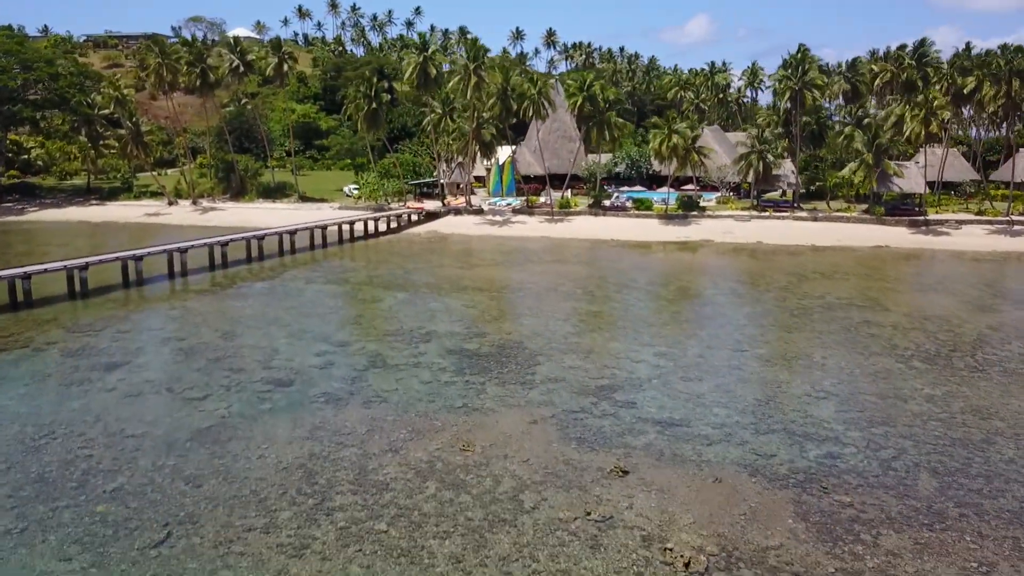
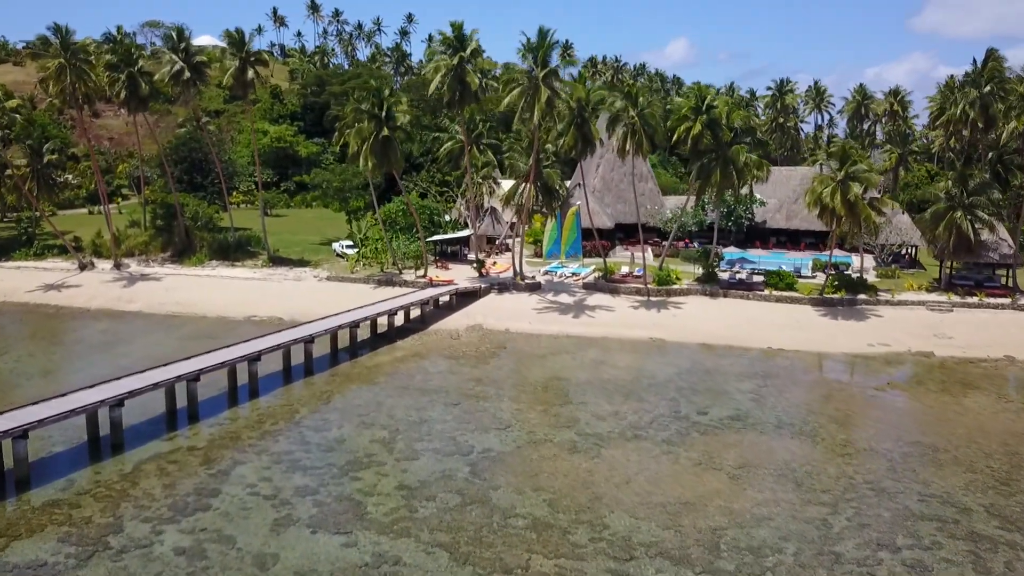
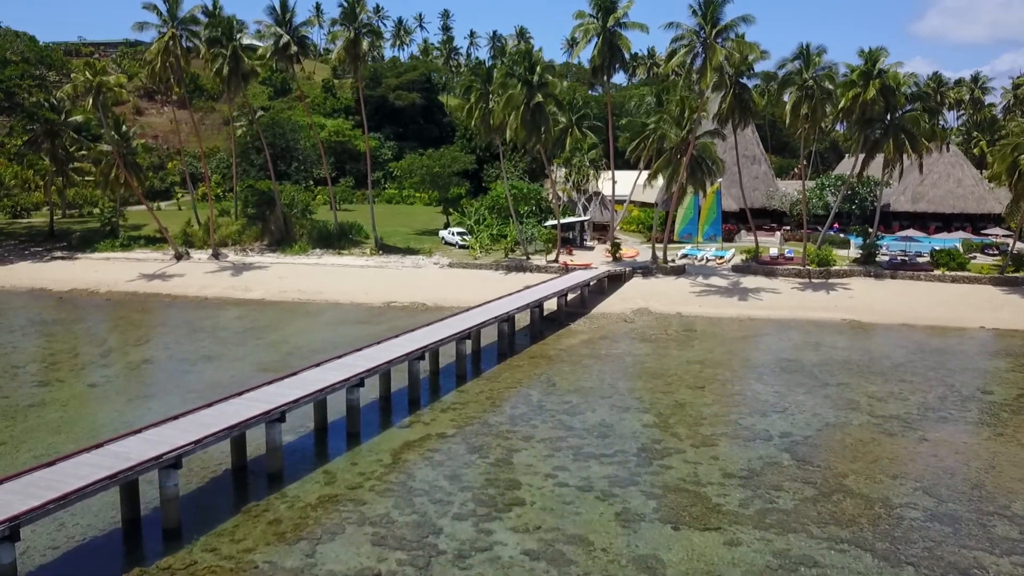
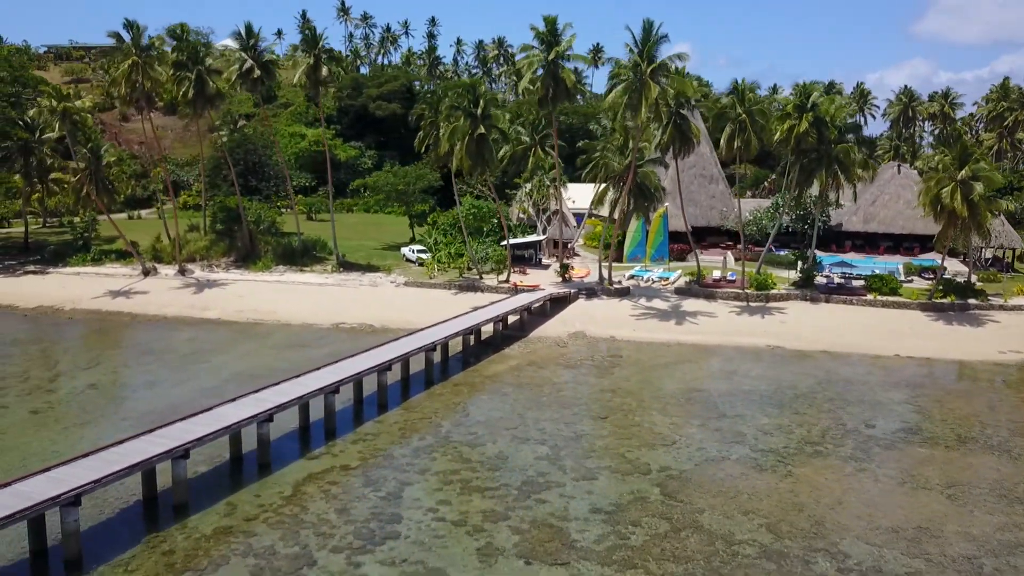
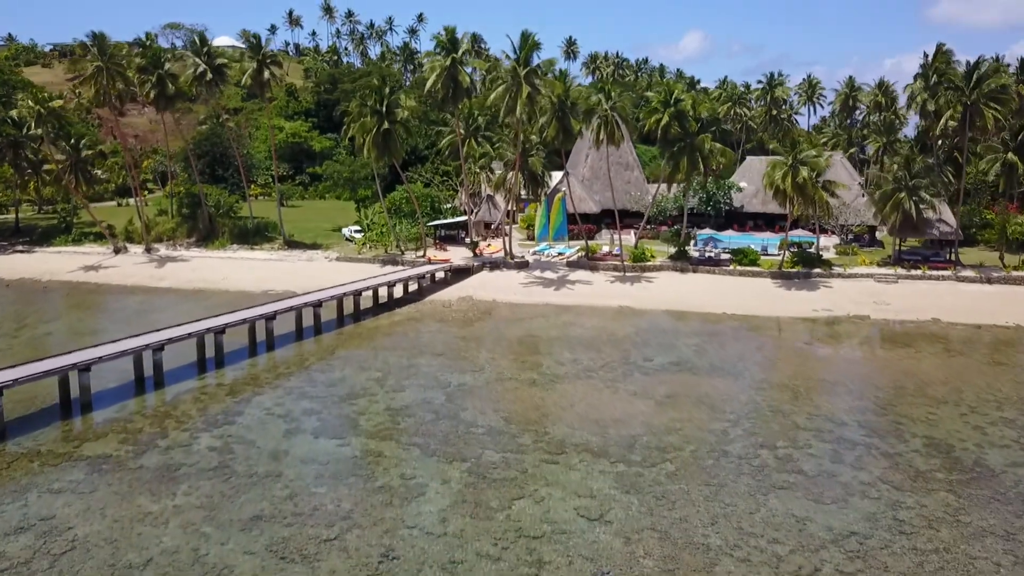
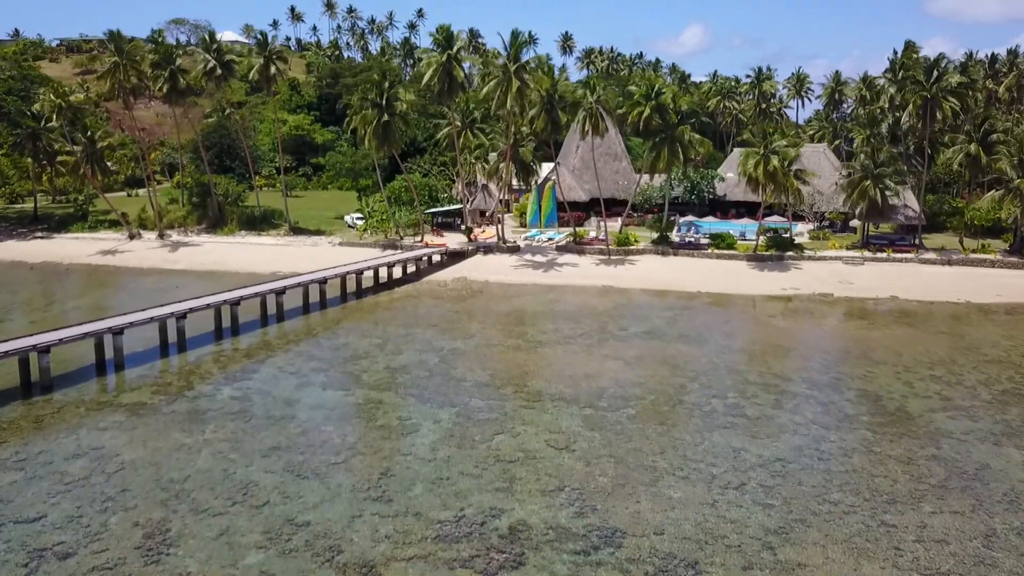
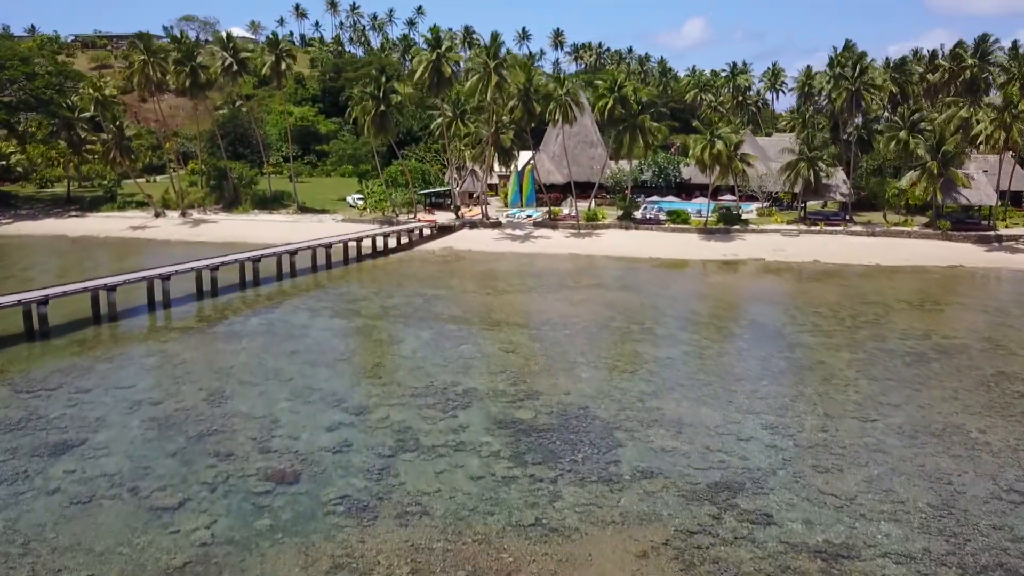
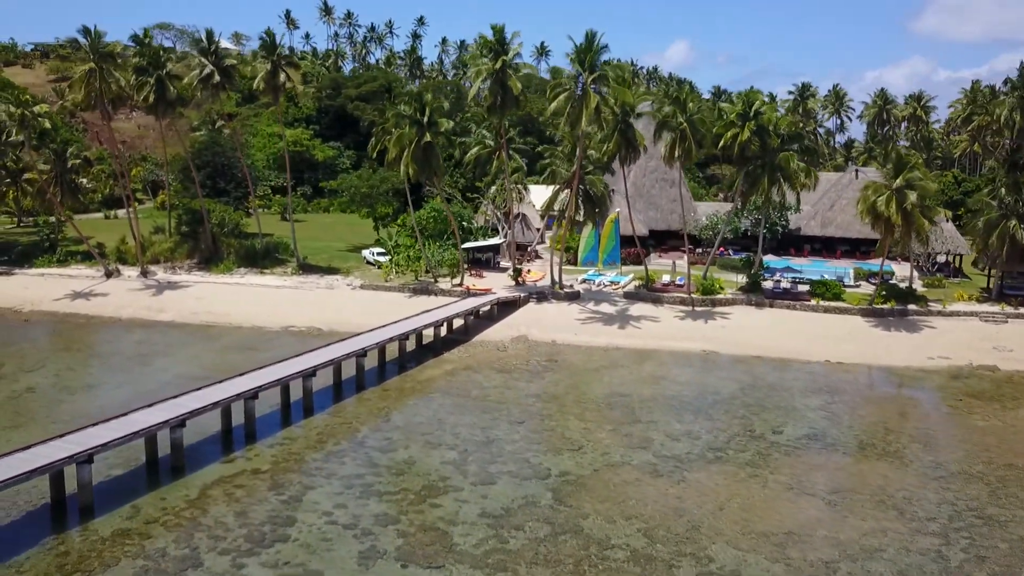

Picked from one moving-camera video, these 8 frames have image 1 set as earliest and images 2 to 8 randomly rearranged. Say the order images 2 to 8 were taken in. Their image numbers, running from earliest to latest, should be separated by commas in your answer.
7, 6, 5, 2, 8, 4, 3
